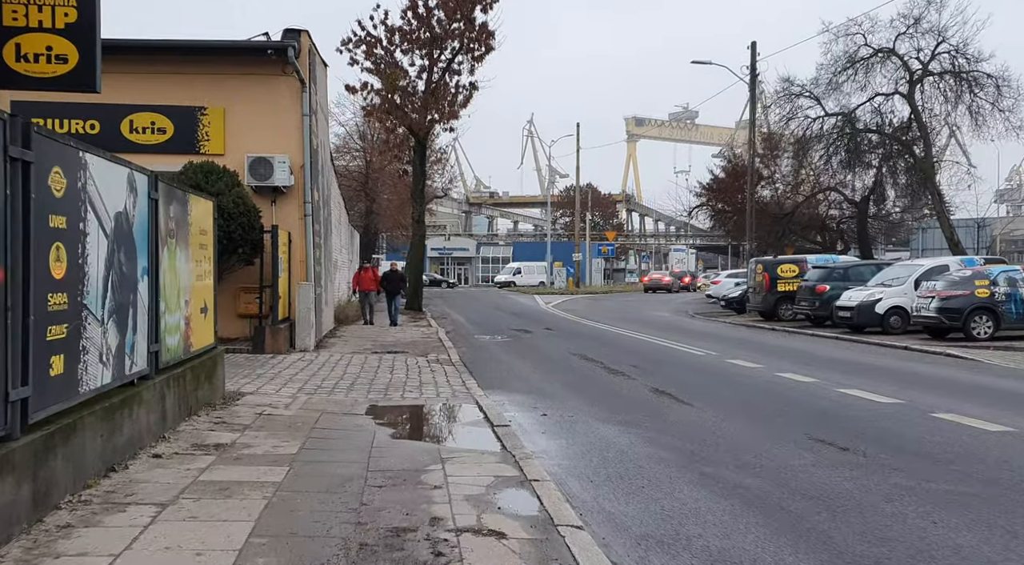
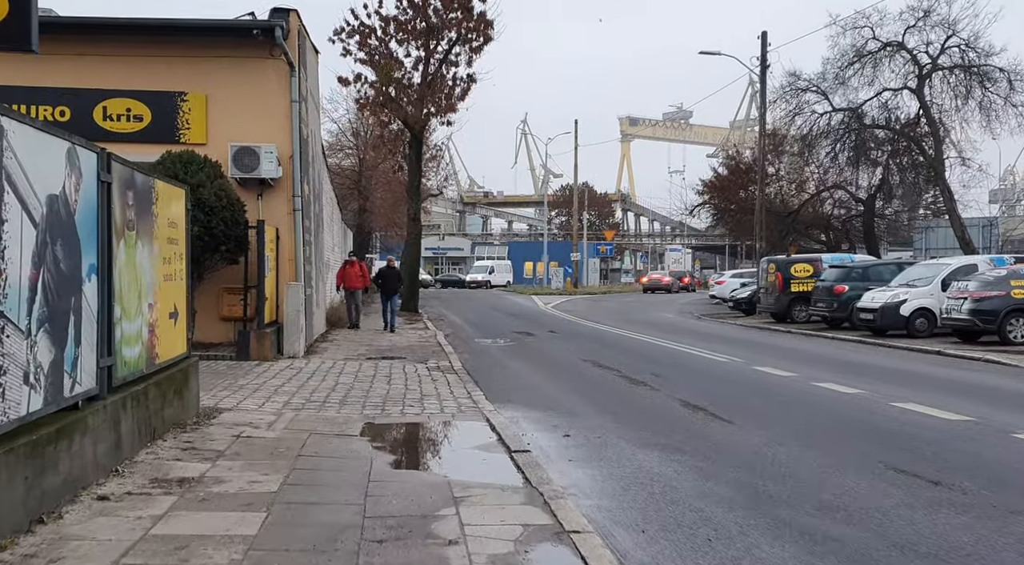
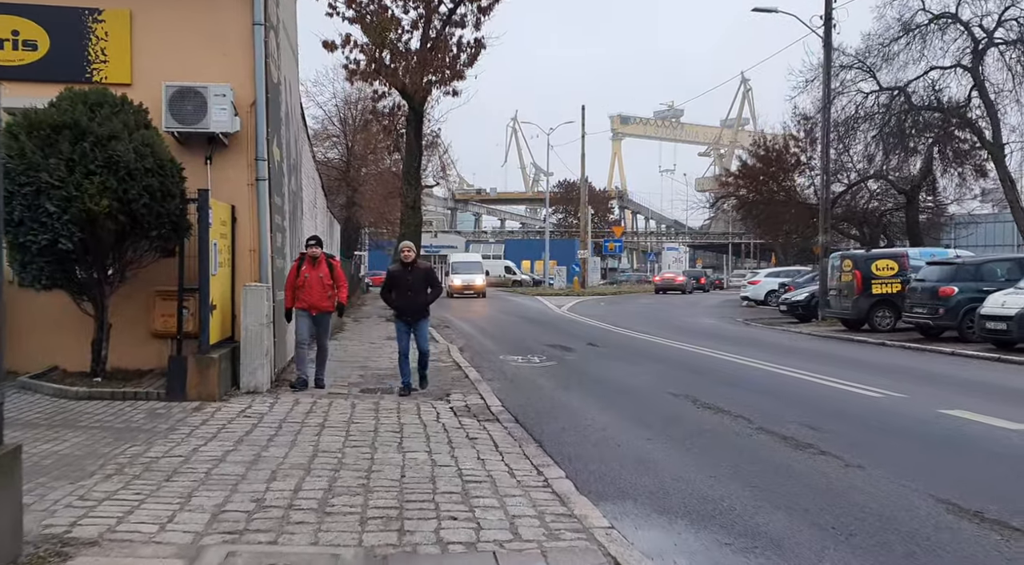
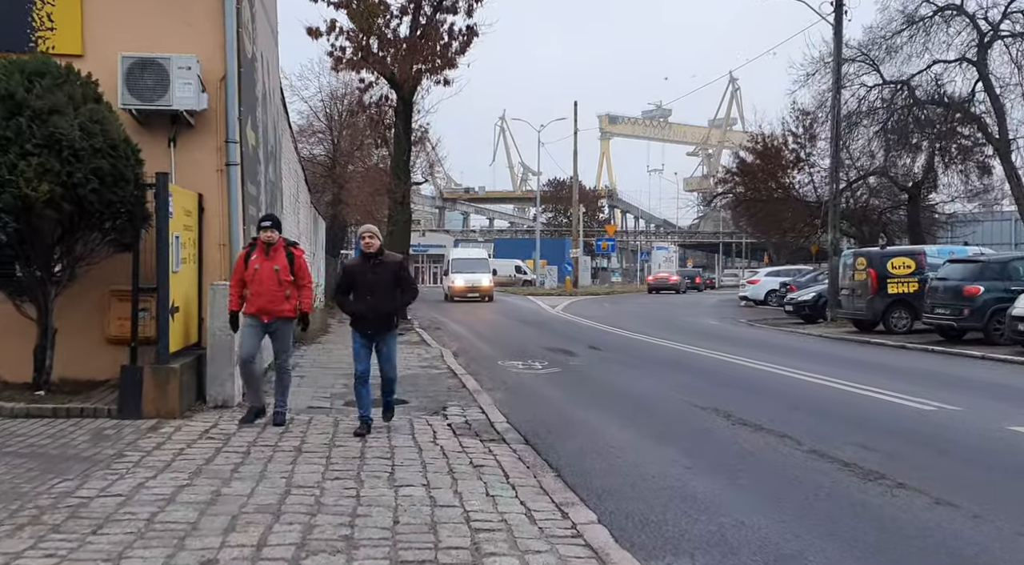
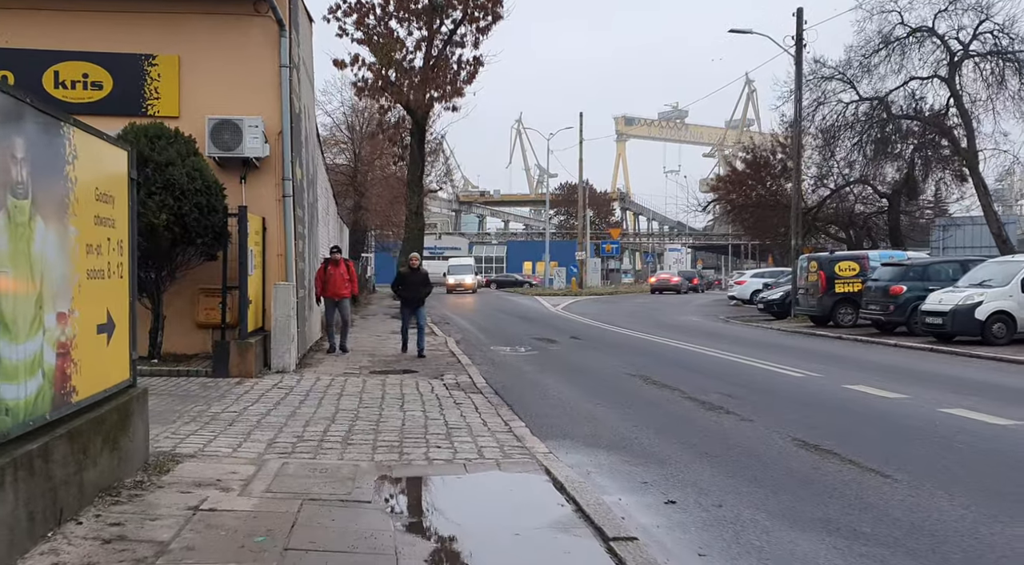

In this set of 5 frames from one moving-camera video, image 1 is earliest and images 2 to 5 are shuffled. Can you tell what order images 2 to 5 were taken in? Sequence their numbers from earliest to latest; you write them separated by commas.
2, 5, 3, 4
